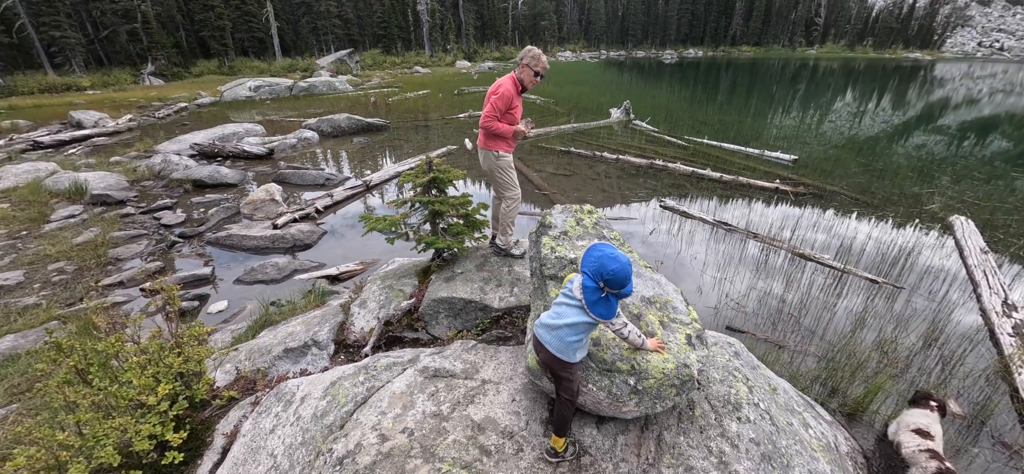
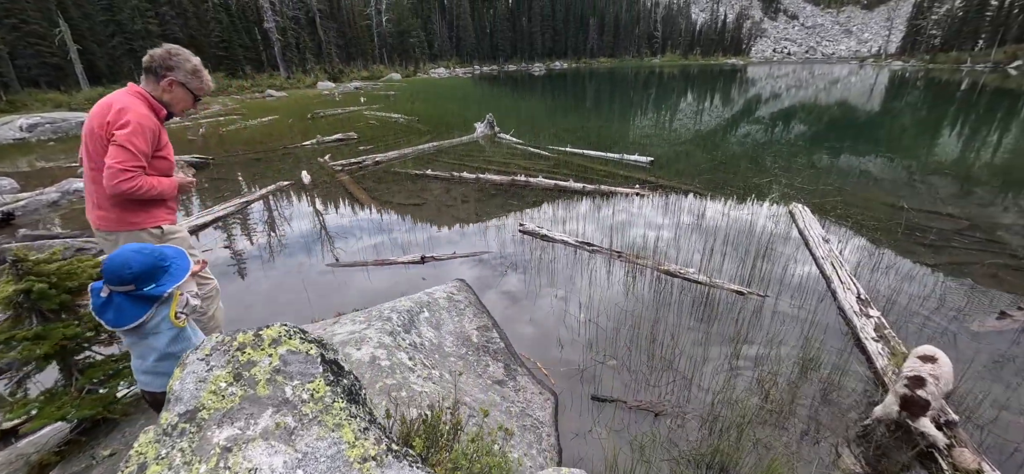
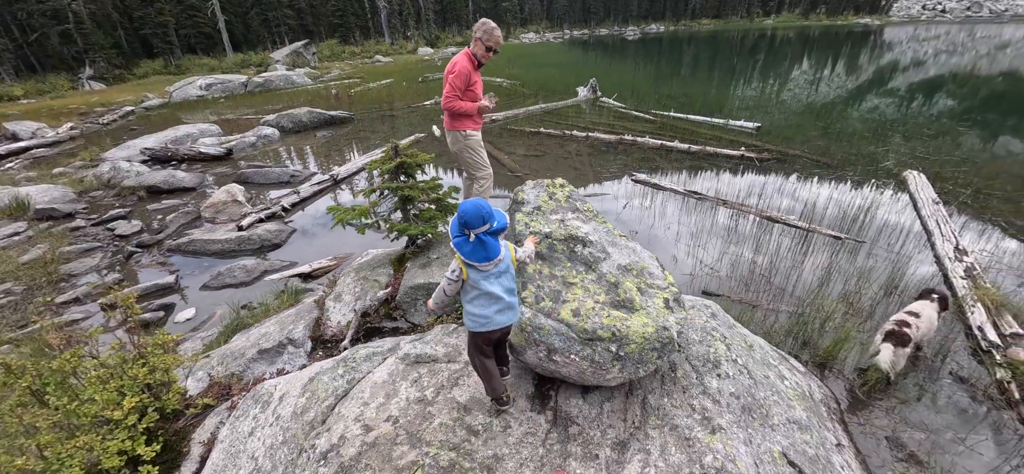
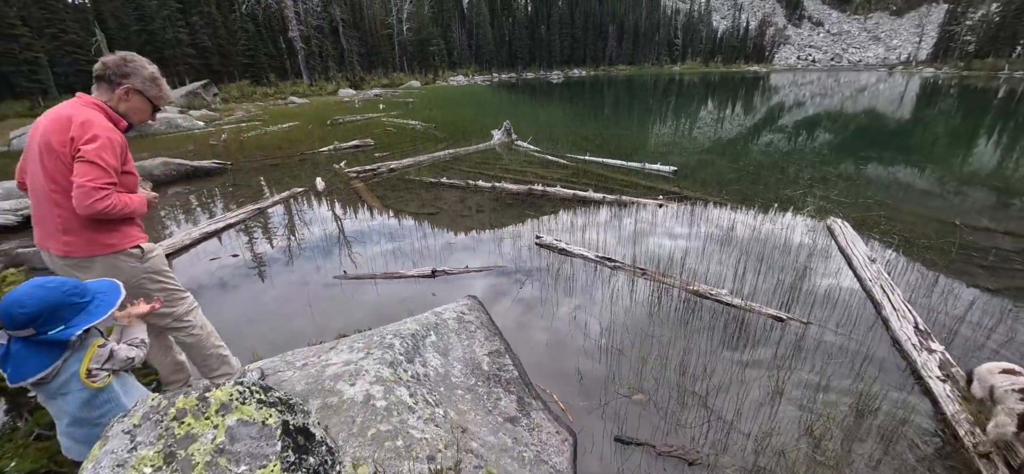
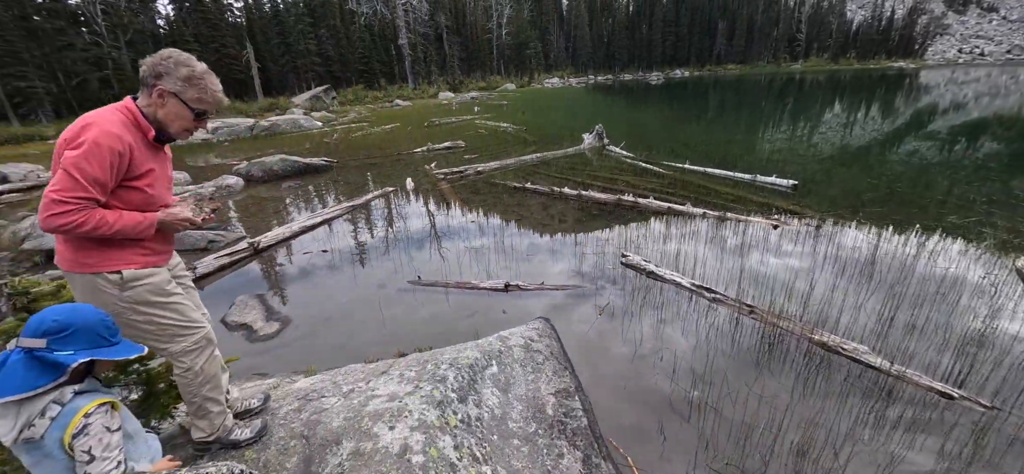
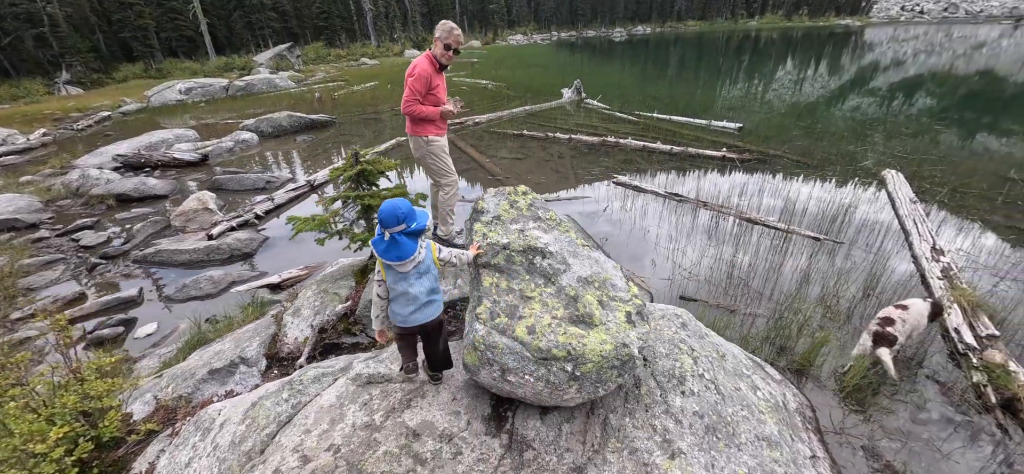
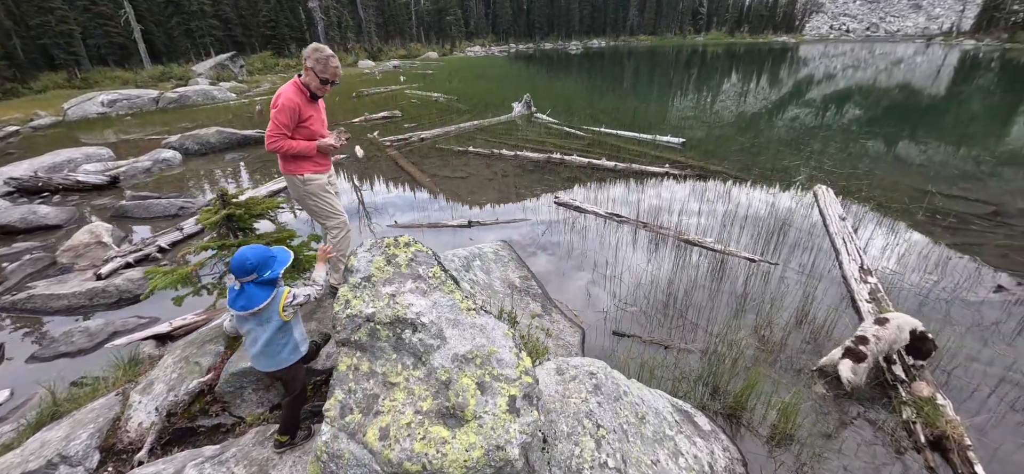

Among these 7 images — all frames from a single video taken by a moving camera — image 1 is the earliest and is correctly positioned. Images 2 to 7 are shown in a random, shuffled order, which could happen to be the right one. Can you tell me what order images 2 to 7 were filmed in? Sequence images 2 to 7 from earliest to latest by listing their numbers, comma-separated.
3, 6, 7, 2, 4, 5
